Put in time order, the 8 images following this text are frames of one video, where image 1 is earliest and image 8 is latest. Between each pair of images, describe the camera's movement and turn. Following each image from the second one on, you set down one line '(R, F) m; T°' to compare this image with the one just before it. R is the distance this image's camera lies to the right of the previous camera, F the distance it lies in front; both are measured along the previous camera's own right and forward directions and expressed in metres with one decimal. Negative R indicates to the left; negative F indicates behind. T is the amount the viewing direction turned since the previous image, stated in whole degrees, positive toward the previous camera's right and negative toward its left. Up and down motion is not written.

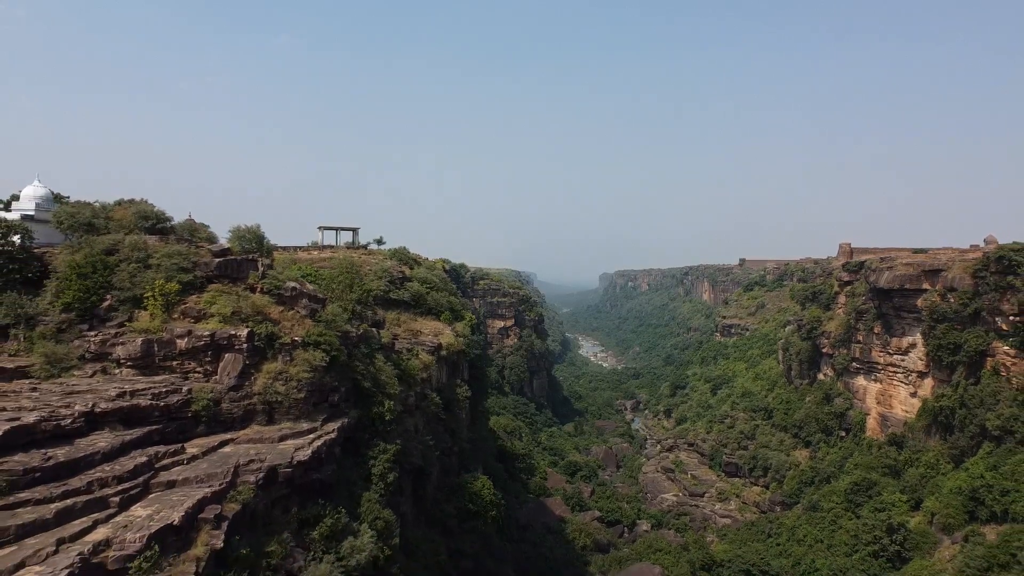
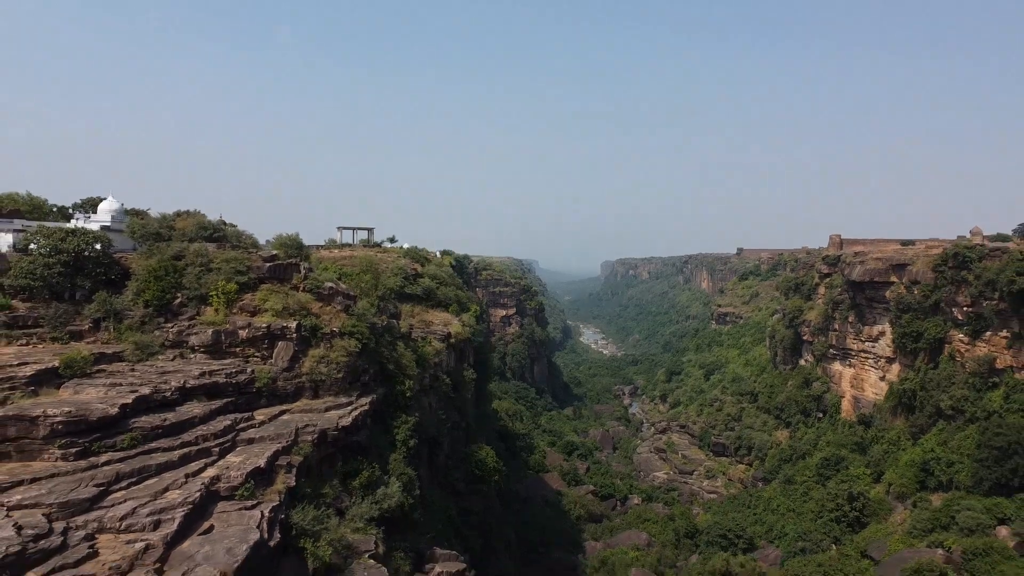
(+0.1, -2.8) m; 0°
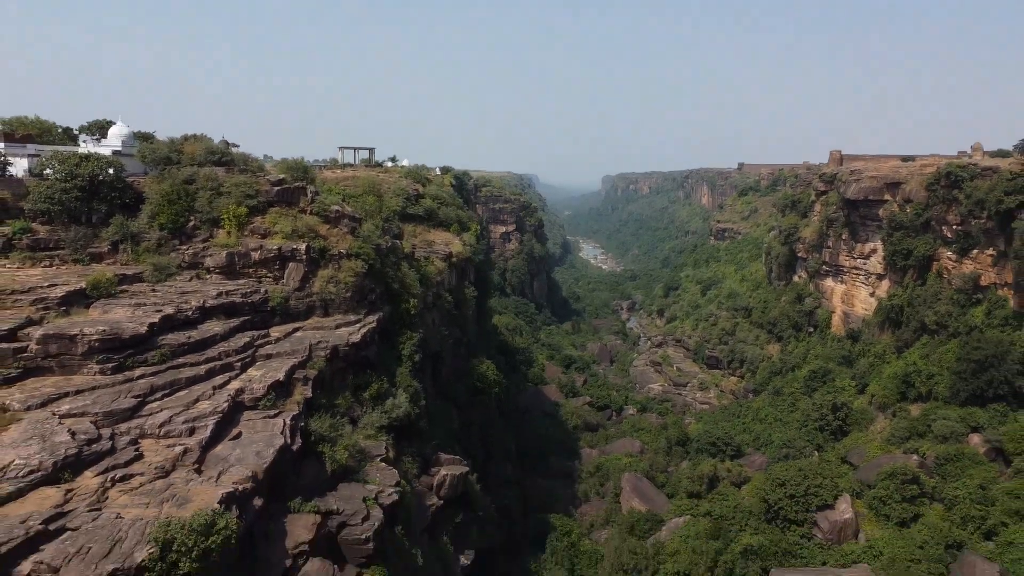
(0.0, -0.7) m; 0°
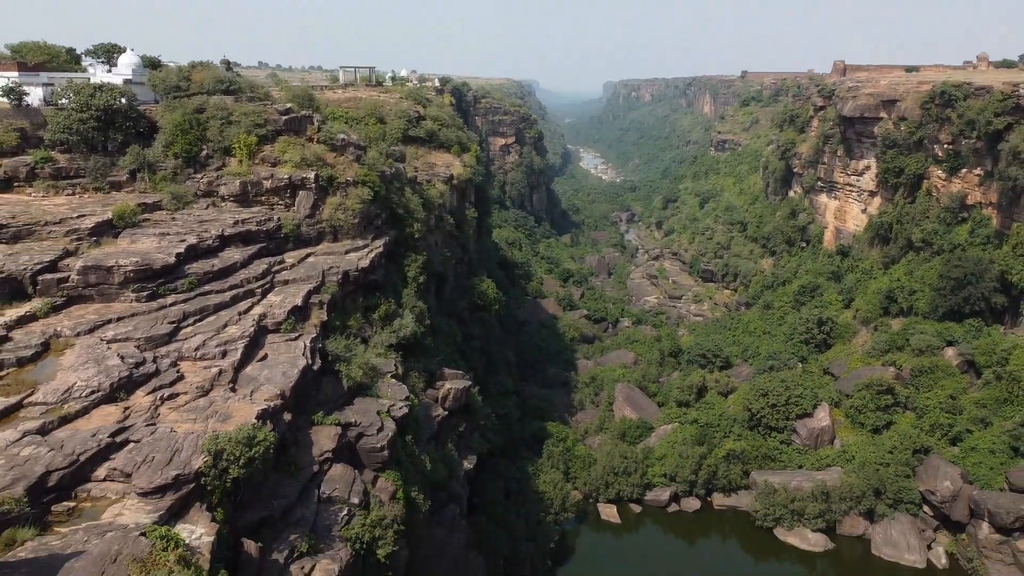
(0.0, -1.0) m; 0°
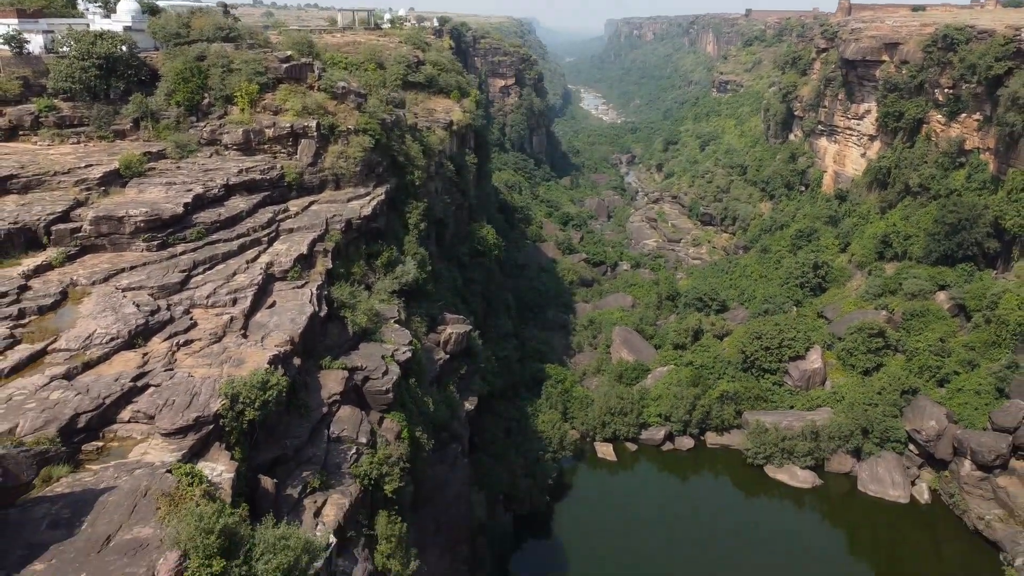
(0.0, -0.4) m; 0°
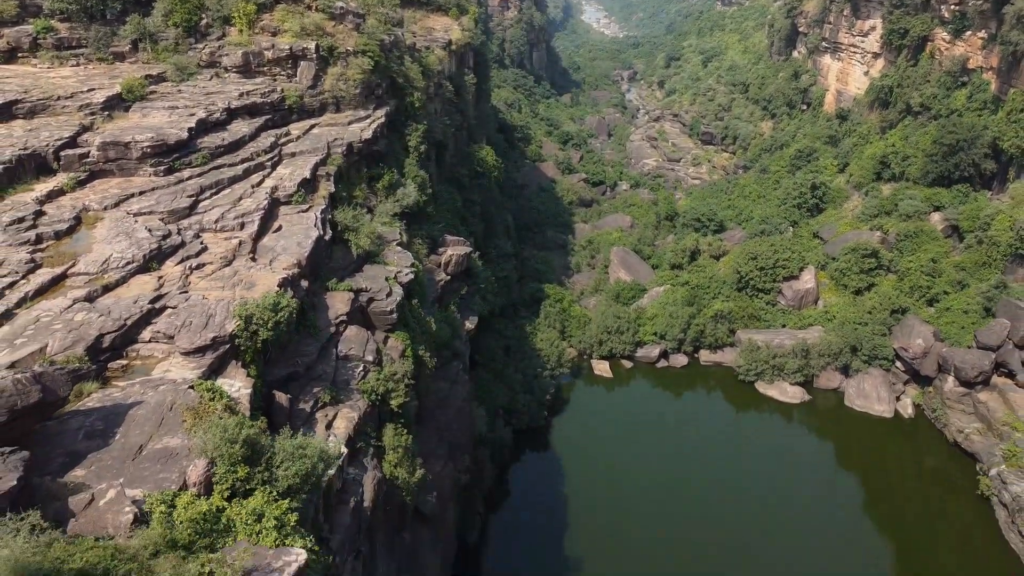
(0.0, -0.4) m; 0°
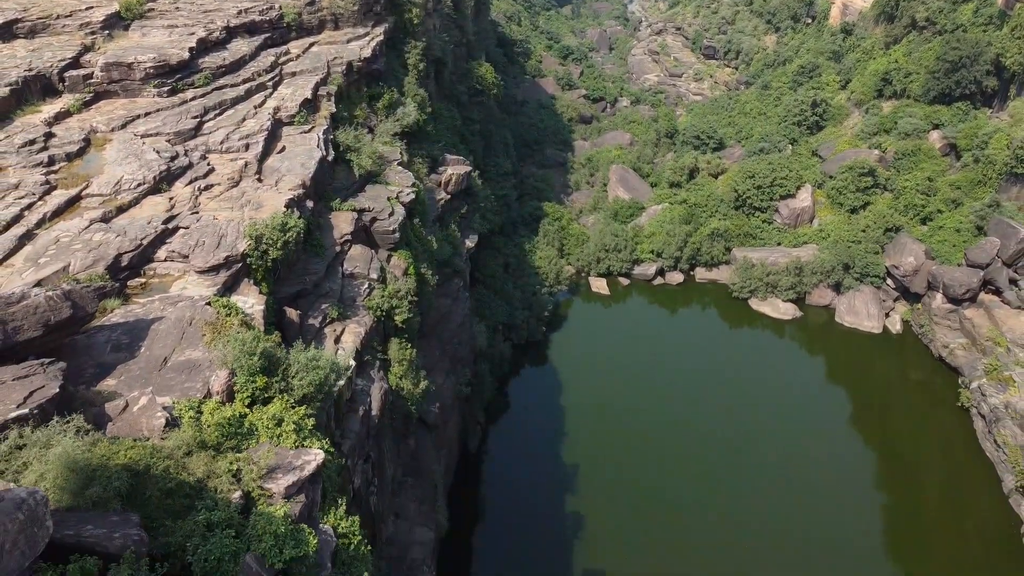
(0.0, -0.4) m; 0°
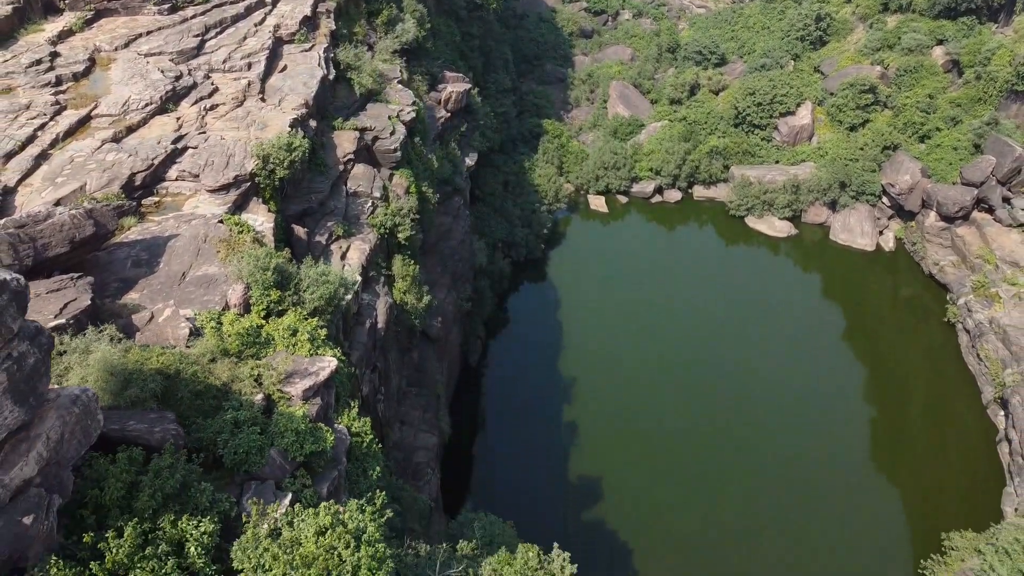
(0.0, -0.4) m; 0°
